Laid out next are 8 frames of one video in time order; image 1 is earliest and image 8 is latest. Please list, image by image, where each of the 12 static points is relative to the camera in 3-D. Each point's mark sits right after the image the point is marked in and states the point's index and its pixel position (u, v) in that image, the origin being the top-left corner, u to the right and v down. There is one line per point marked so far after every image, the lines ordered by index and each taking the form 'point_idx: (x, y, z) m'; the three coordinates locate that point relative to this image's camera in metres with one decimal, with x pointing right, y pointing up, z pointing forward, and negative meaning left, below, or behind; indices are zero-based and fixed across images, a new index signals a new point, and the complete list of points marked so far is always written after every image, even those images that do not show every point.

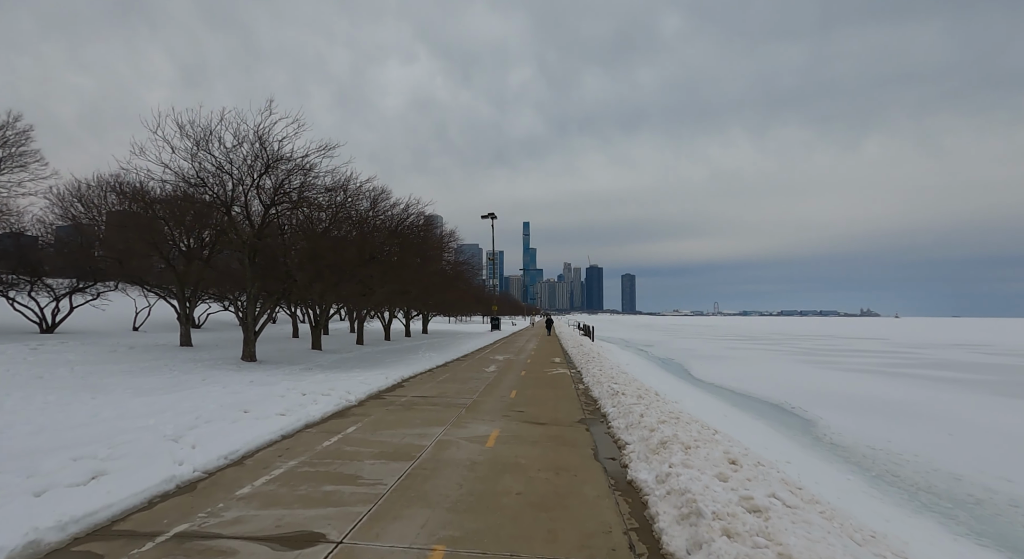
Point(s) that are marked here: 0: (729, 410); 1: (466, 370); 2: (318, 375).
0: (+6.3, -3.8, +14.2) m
1: (-1.6, -3.1, +16.9) m
2: (-5.5, -2.7, +14.0) m
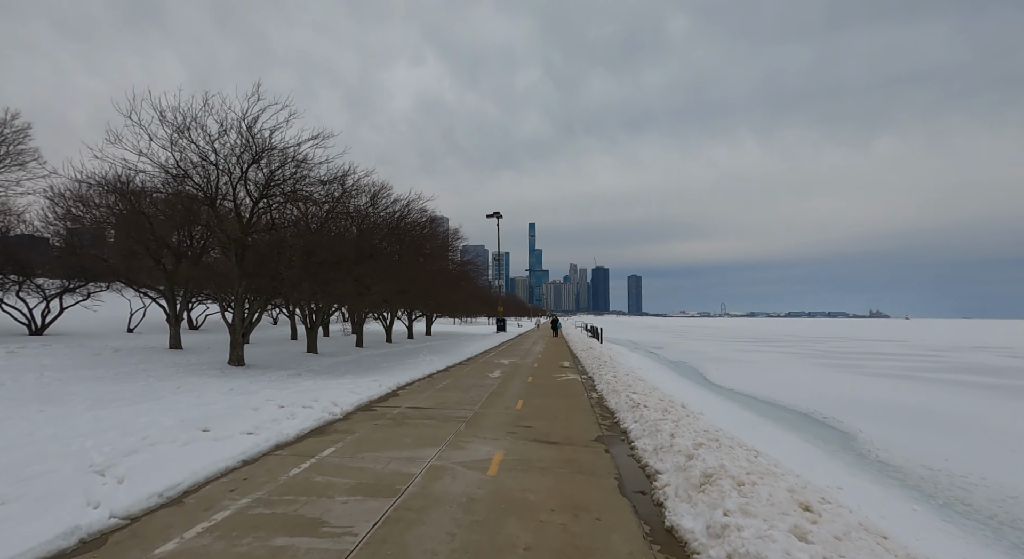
0: (+6.4, -3.8, +12.9) m
1: (-1.4, -3.0, +15.7) m
2: (-5.3, -2.6, +12.8) m
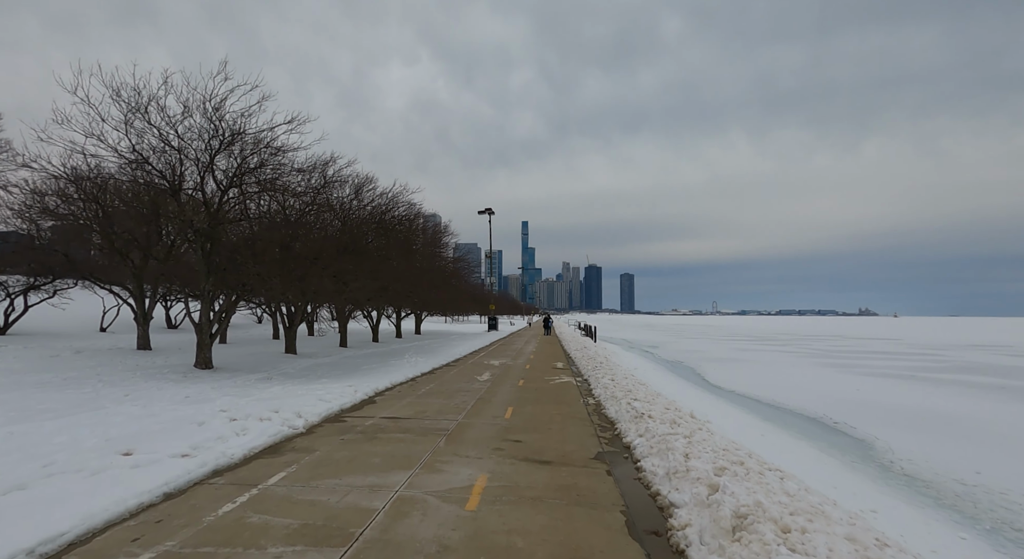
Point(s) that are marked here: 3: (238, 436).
0: (+6.2, -3.7, +11.9) m
1: (-1.7, -2.9, +14.6) m
2: (-5.6, -2.5, +11.6) m
3: (-3.8, -2.2, +6.9) m
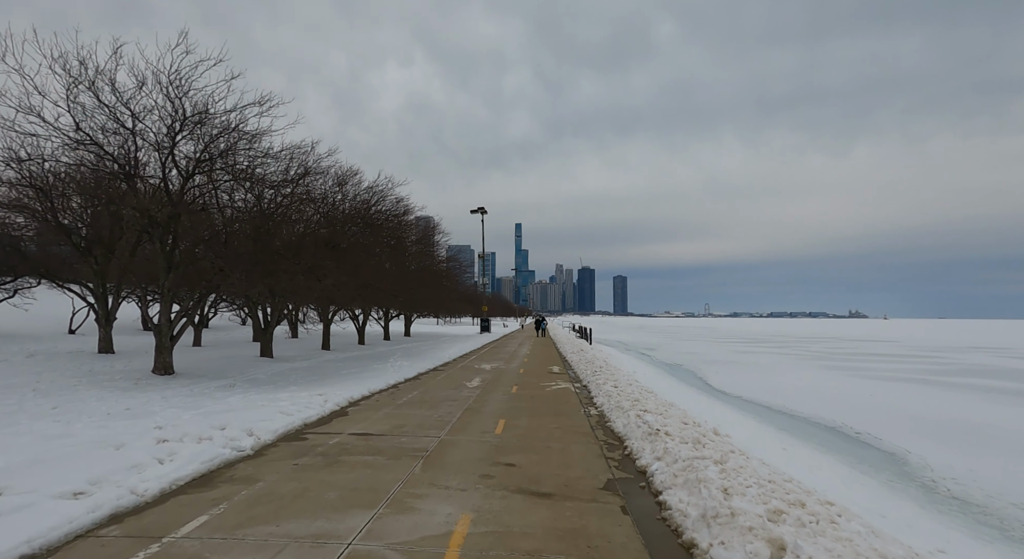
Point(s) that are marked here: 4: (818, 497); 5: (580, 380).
0: (+6.0, -3.6, +10.7) m
1: (-1.9, -2.8, +13.2) m
2: (-5.7, -2.4, +10.2) m
3: (-3.9, -2.0, +5.6) m
4: (+3.0, -2.1, +4.8) m
5: (+2.1, -3.1, +15.5) m
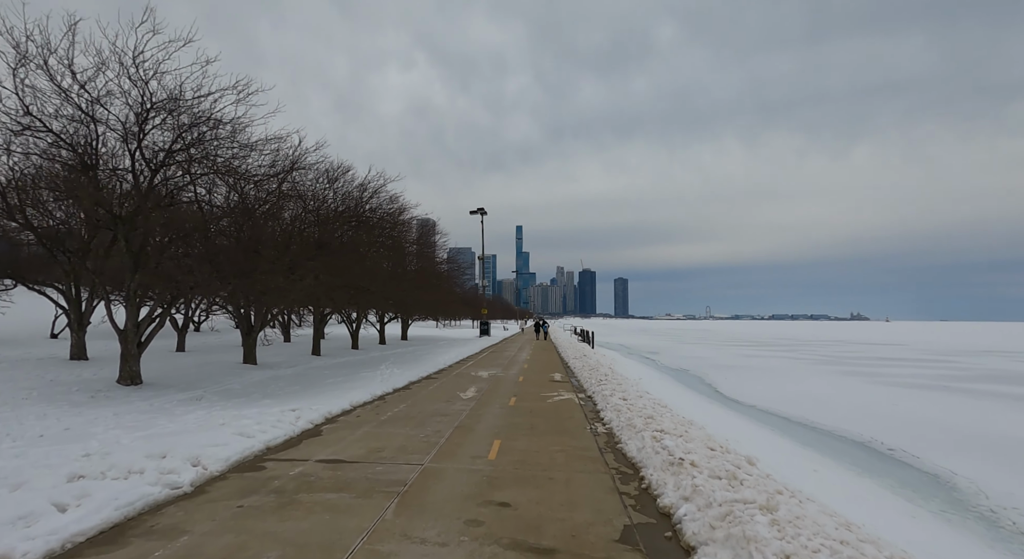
0: (+6.0, -3.6, +9.5) m
1: (-1.9, -2.9, +12.1) m
2: (-5.8, -2.4, +9.1) m
3: (-4.0, -2.0, +4.4) m
4: (+2.9, -2.1, +3.7) m
5: (+2.1, -3.2, +14.3) m
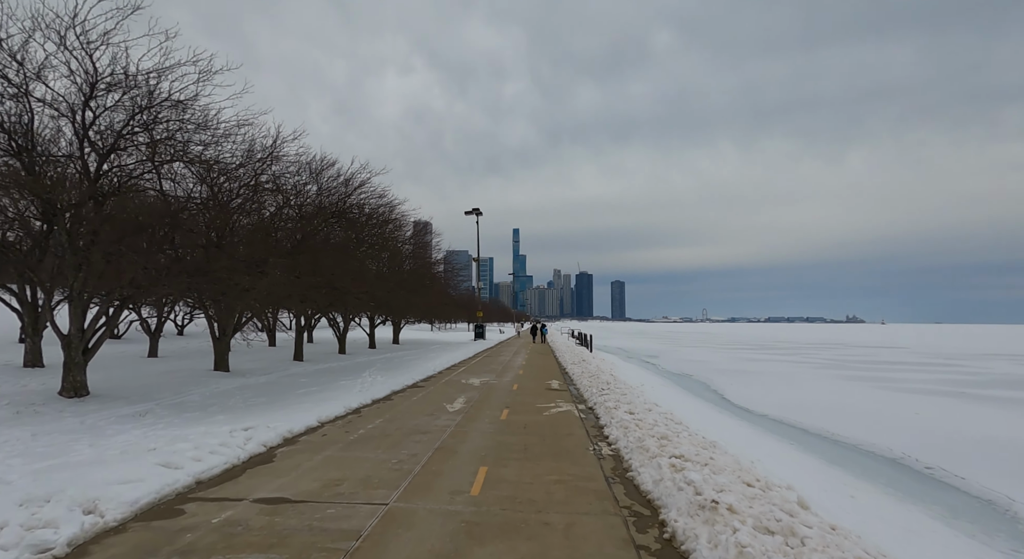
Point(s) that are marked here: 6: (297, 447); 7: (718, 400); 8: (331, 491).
0: (+5.8, -3.5, +8.2) m
1: (-2.1, -2.8, +10.7) m
2: (-5.9, -2.4, +7.8) m
3: (-4.1, -2.0, +3.1) m
4: (+2.8, -2.0, +2.4) m
5: (+1.9, -3.1, +13.0) m
6: (-3.2, -2.5, +7.4) m
7: (+8.2, -4.7, +19.8) m
8: (-2.1, -2.4, +5.7) m
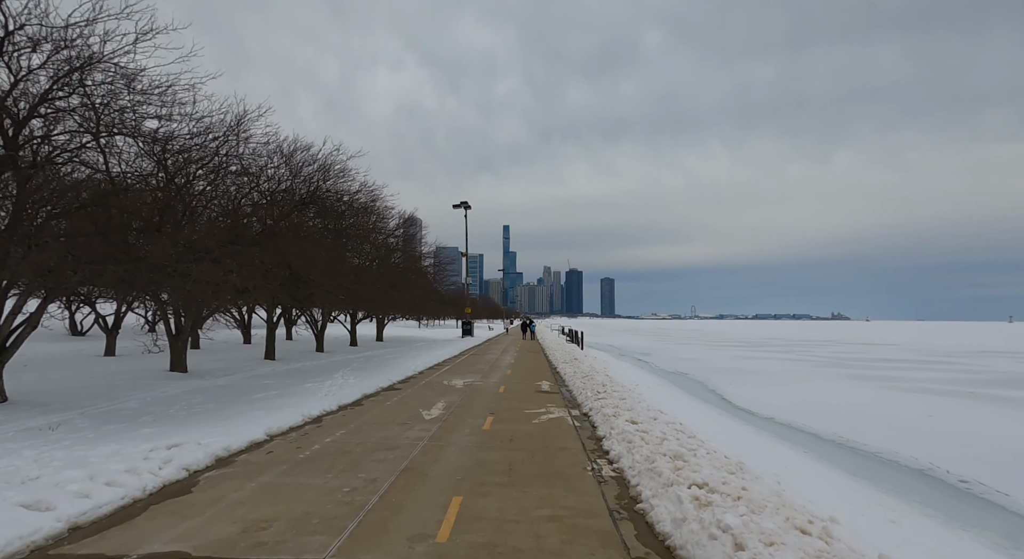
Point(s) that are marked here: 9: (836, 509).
0: (+5.6, -3.4, +7.0) m
1: (-2.4, -2.6, +9.4) m
2: (-6.1, -2.2, +6.3) m
3: (-4.2, -1.8, +1.7) m
4: (+2.7, -1.9, +1.1) m
5: (+1.6, -2.9, +11.7) m
6: (-3.4, -2.3, +6.1) m
7: (+7.7, -4.5, +18.6) m
8: (-2.3, -2.2, +4.3) m
9: (+4.4, -3.0, +6.9) m
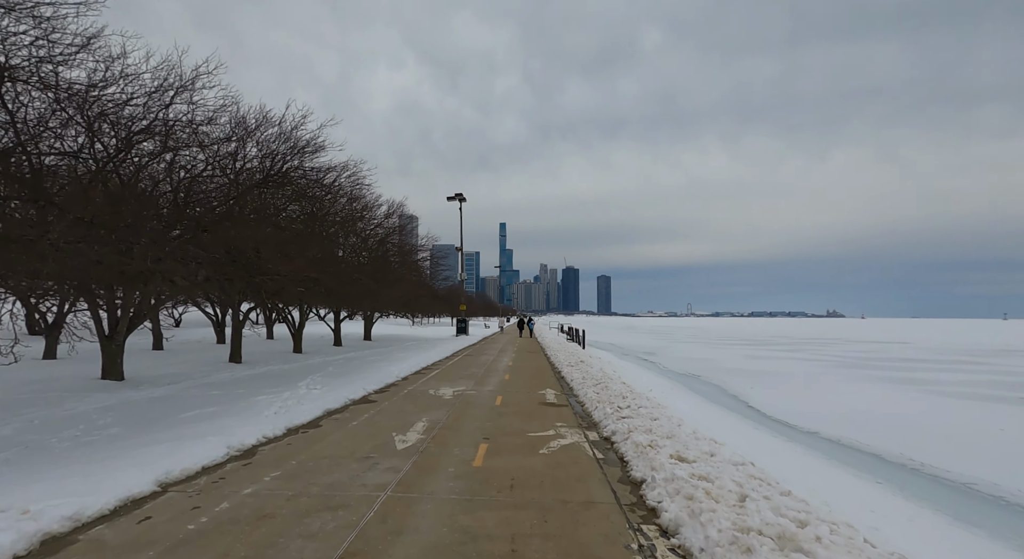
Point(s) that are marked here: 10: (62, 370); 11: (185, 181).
0: (+5.6, -3.2, +4.7) m
1: (-2.3, -2.4, +7.0) m
2: (-6.1, -2.0, +3.9) m
3: (-4.1, -1.6, -0.7) m
4: (+2.8, -1.7, -1.2) m
5: (+1.6, -2.7, +9.4) m
6: (-3.4, -2.1, +3.7) m
7: (+7.6, -4.2, +16.3) m
8: (-2.2, -2.0, +2.0) m
9: (+4.4, -2.8, +4.5) m
10: (-11.6, -2.4, +12.9) m
11: (-7.2, +2.3, +11.6) m
